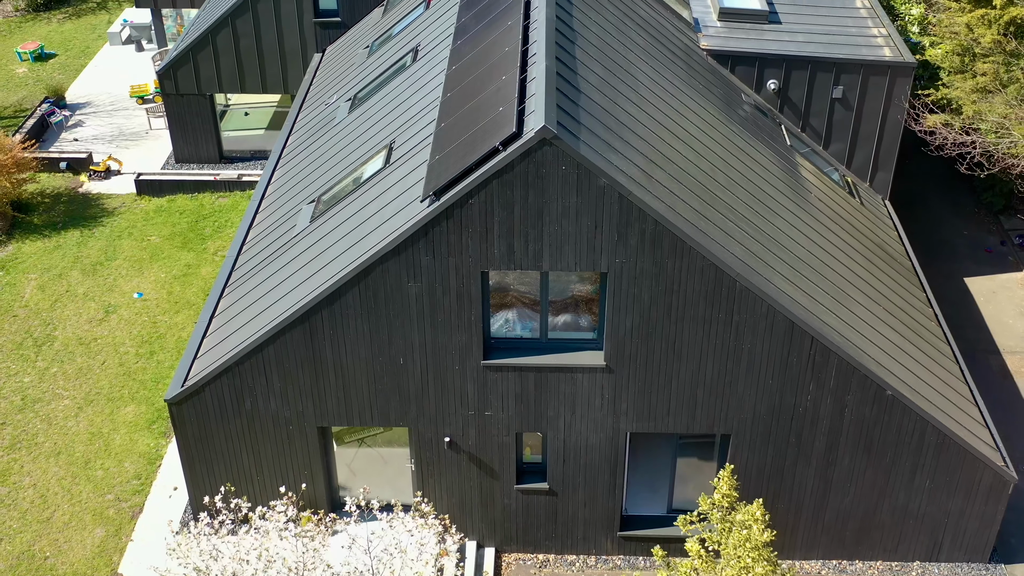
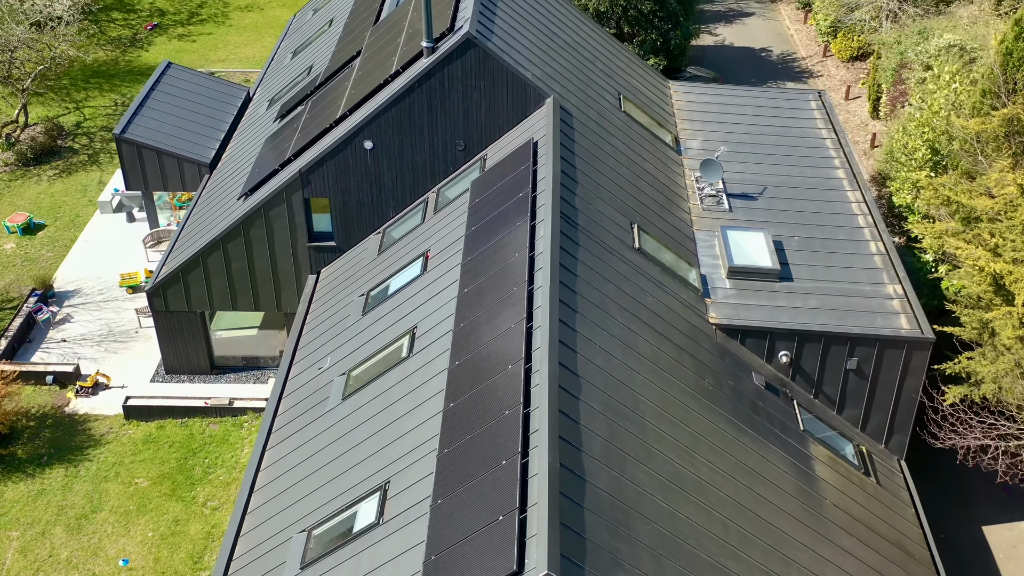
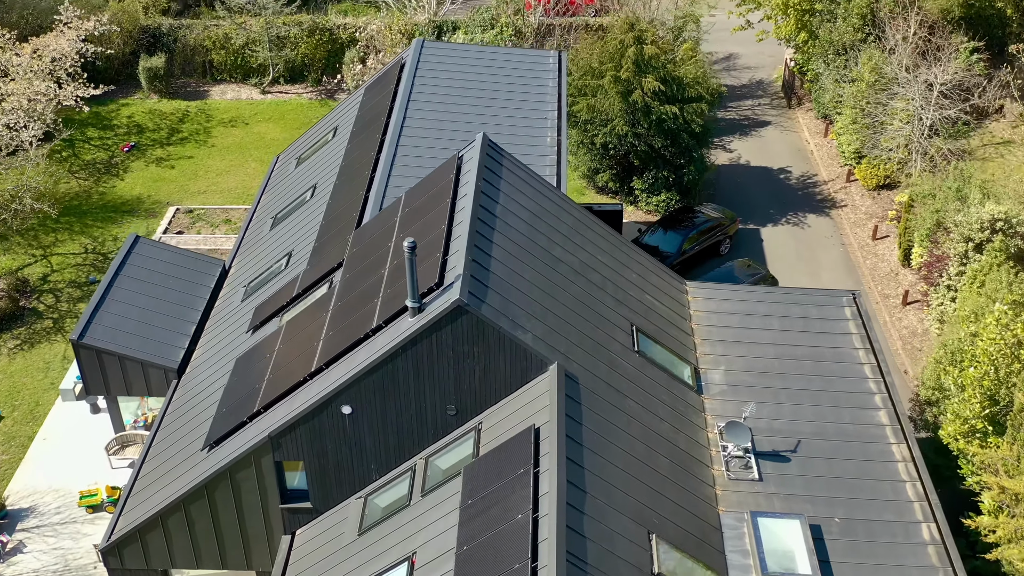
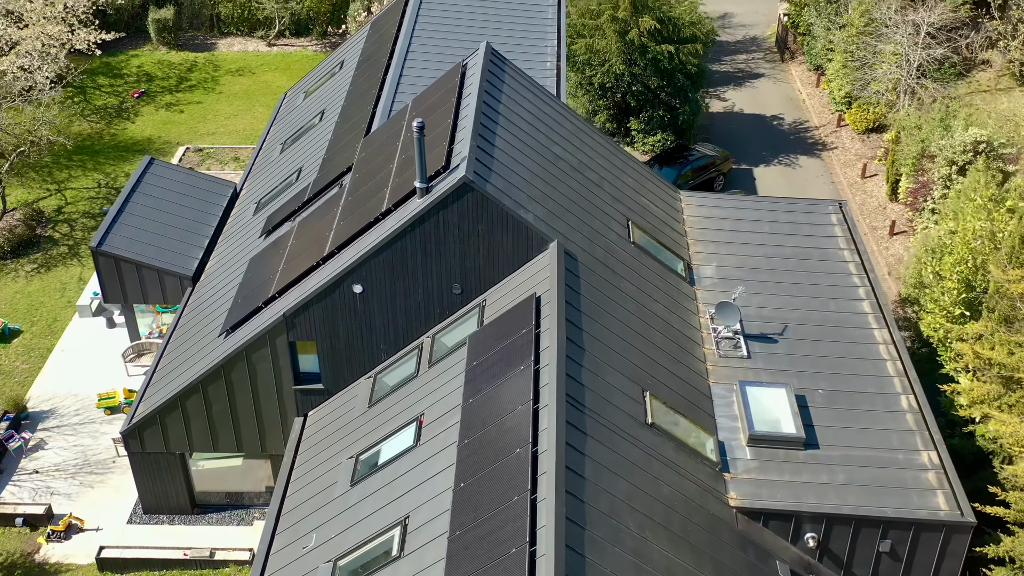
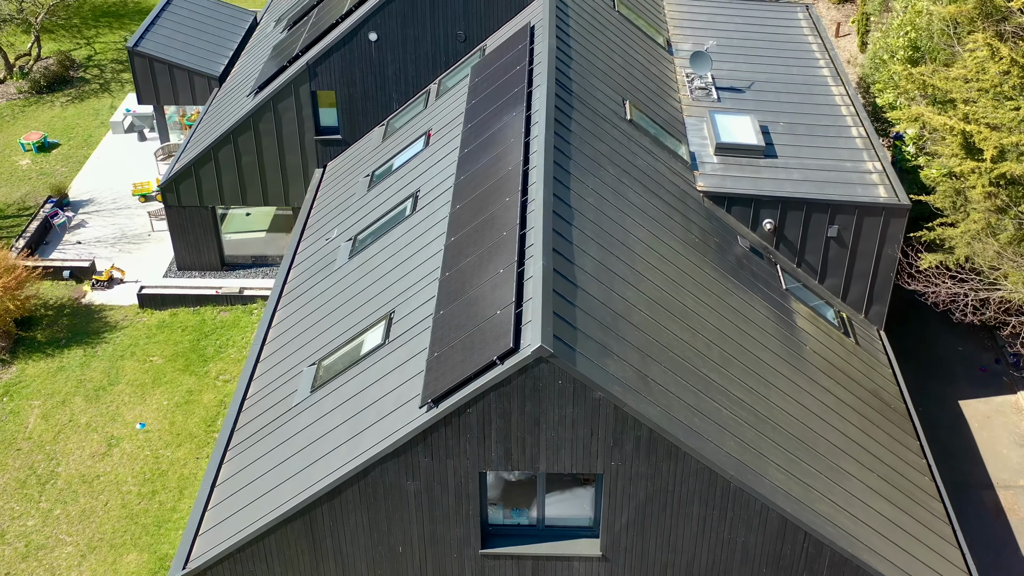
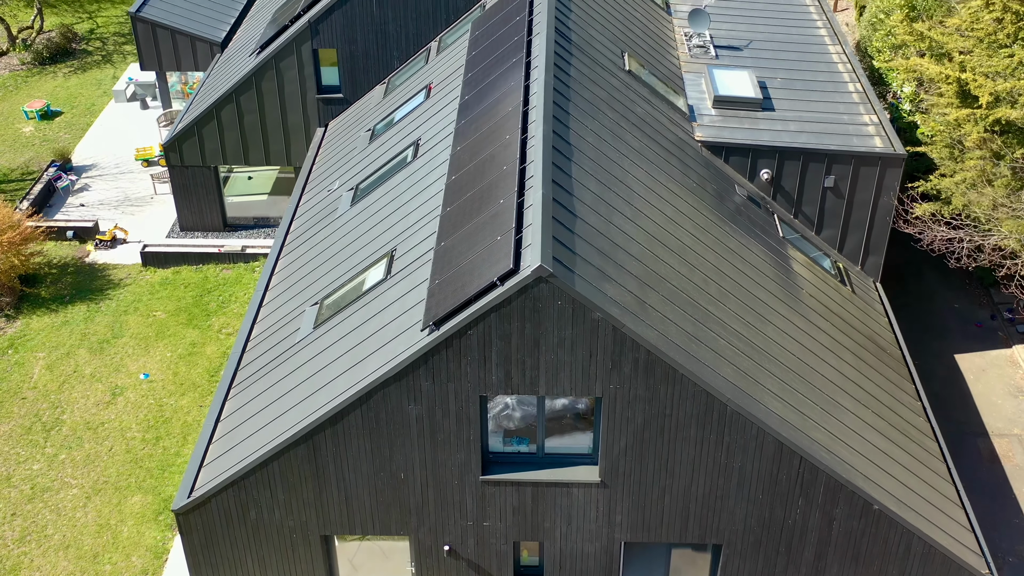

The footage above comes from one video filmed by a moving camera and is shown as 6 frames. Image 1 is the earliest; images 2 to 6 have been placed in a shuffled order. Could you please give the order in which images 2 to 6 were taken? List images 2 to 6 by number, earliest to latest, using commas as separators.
6, 5, 2, 4, 3
